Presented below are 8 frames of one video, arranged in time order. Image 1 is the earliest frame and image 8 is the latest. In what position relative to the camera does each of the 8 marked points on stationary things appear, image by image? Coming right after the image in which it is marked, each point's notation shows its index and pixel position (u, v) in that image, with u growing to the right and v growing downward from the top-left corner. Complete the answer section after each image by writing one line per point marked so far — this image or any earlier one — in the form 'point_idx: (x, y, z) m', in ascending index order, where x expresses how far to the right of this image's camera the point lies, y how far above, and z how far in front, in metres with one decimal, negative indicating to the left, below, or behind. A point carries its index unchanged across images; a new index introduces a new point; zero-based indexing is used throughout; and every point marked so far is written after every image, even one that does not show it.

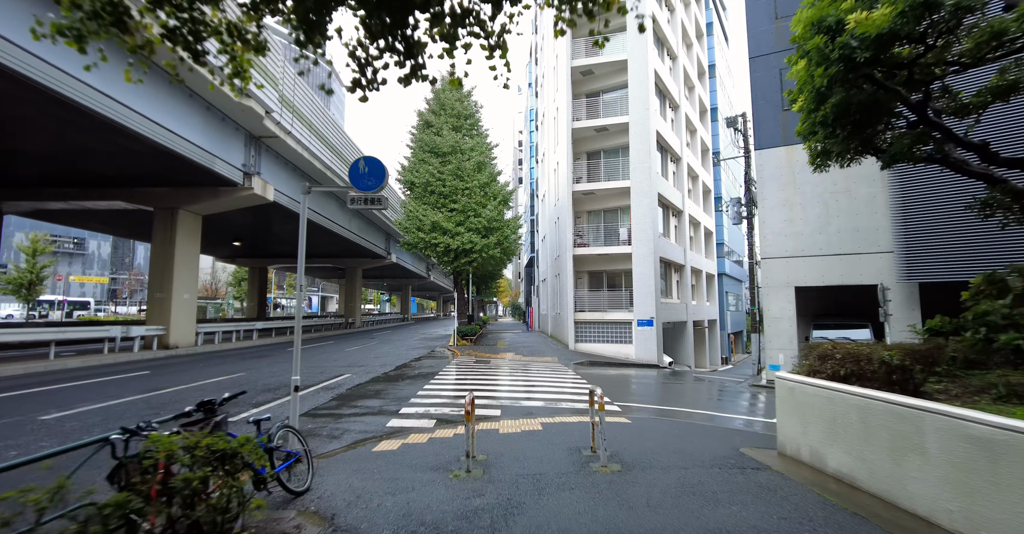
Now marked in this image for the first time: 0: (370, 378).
0: (-3.8, -3.0, +12.0) m
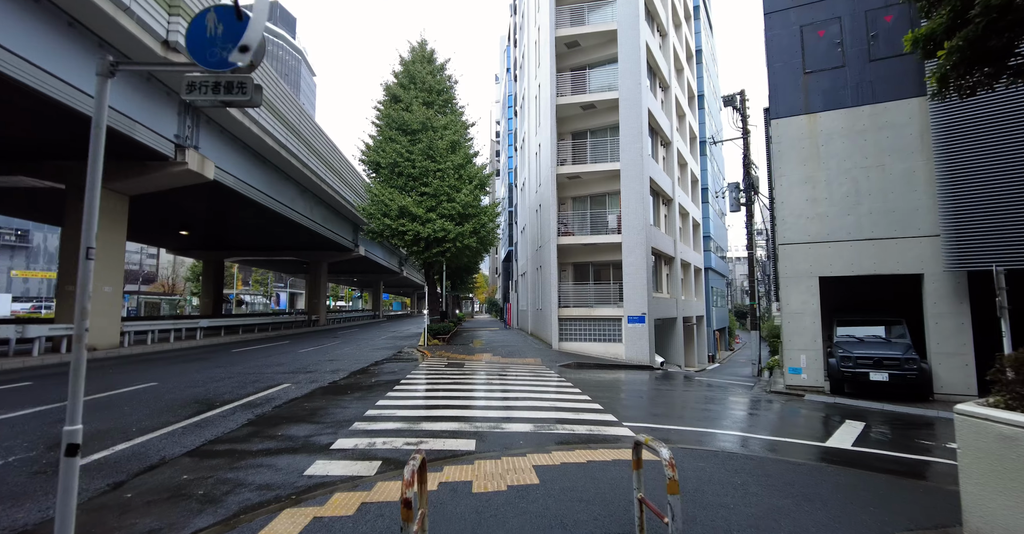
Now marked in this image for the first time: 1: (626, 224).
0: (-4.3, -2.6, +9.6) m
1: (+5.2, +1.9, +19.8) m
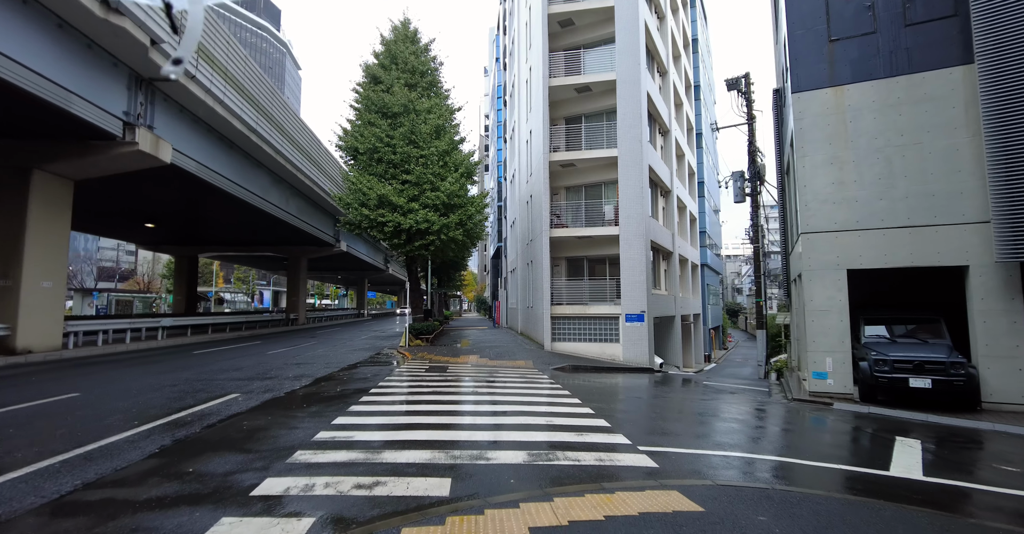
0: (-4.5, -2.4, +8.1) m
1: (+4.7, +2.2, +18.5) m
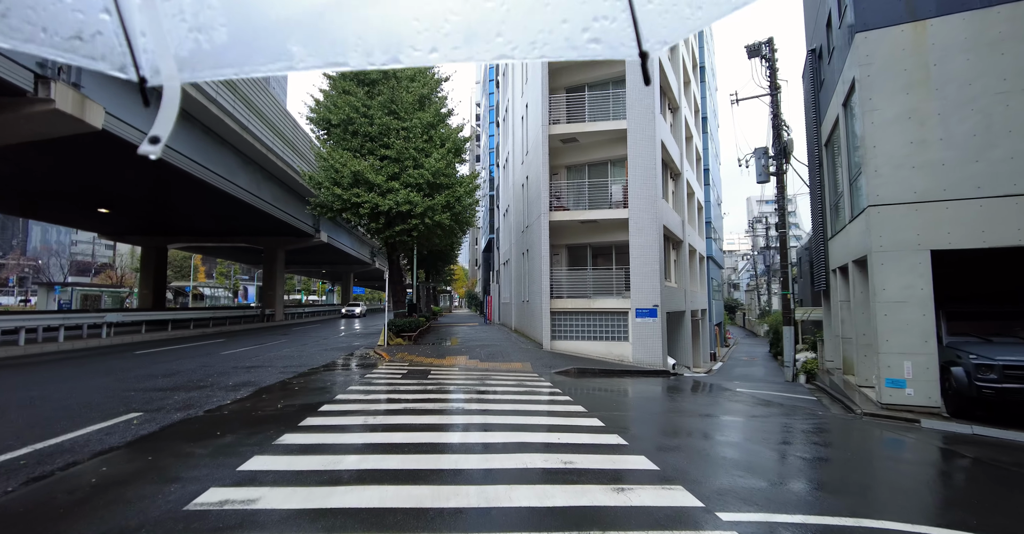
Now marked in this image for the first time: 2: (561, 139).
0: (-4.6, -2.1, +5.9) m
1: (+4.5, +2.6, +16.4) m
2: (+2.1, +5.2, +17.9) m
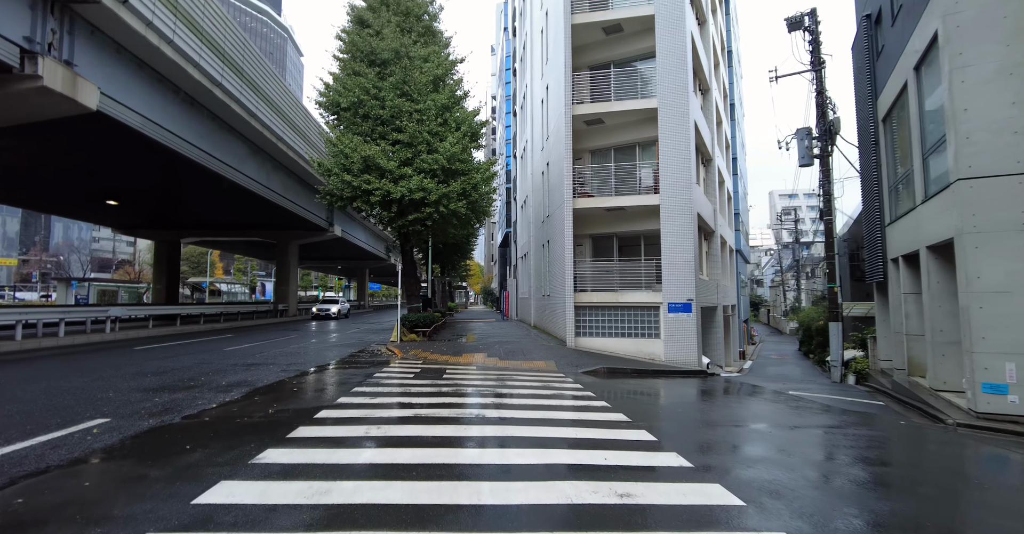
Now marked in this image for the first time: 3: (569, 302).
0: (-4.2, -1.8, +5.0) m
1: (+5.2, +2.9, +15.1) m
2: (+2.8, +5.5, +16.7) m
3: (+2.0, -1.3, +15.8) m
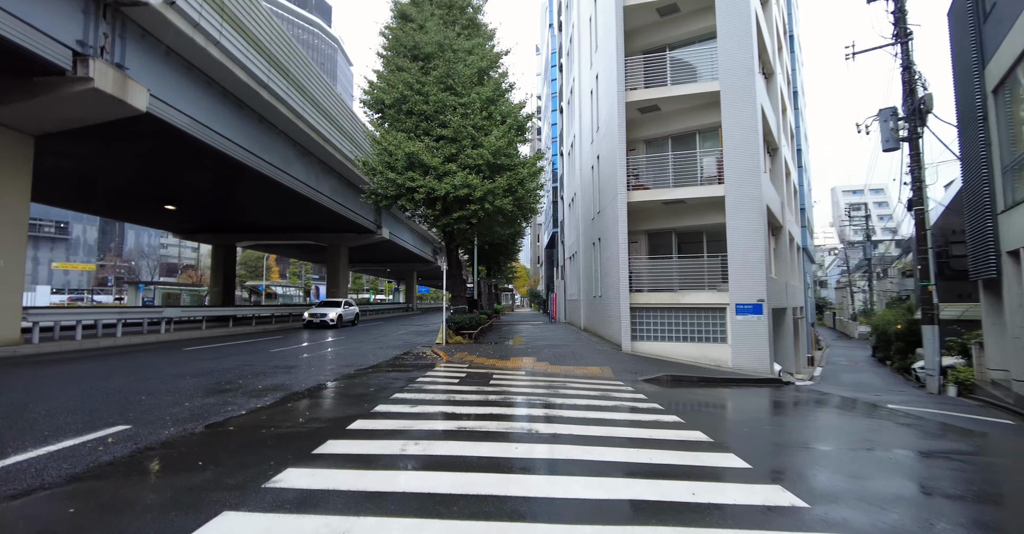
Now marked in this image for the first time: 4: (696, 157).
0: (-3.6, -1.8, +4.5) m
1: (+6.8, +3.0, +13.7) m
2: (+4.5, +5.6, +15.5) m
3: (+3.7, -1.2, +14.6) m
4: (+6.3, +3.8, +15.2) m
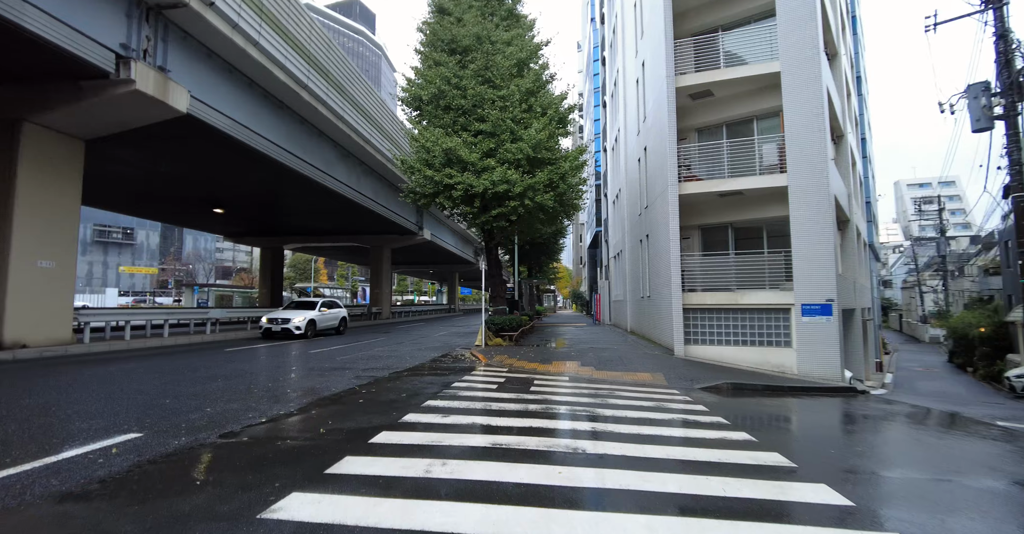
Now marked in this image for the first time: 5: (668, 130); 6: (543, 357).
0: (-3.2, -1.7, +4.1) m
1: (+7.9, +3.1, +12.3) m
2: (+5.8, +5.6, +14.4) m
3: (+5.0, -1.1, +13.5) m
4: (+7.7, +3.9, +13.9) m
5: (+4.9, +4.4, +13.9) m
6: (+0.9, -2.7, +13.1) m
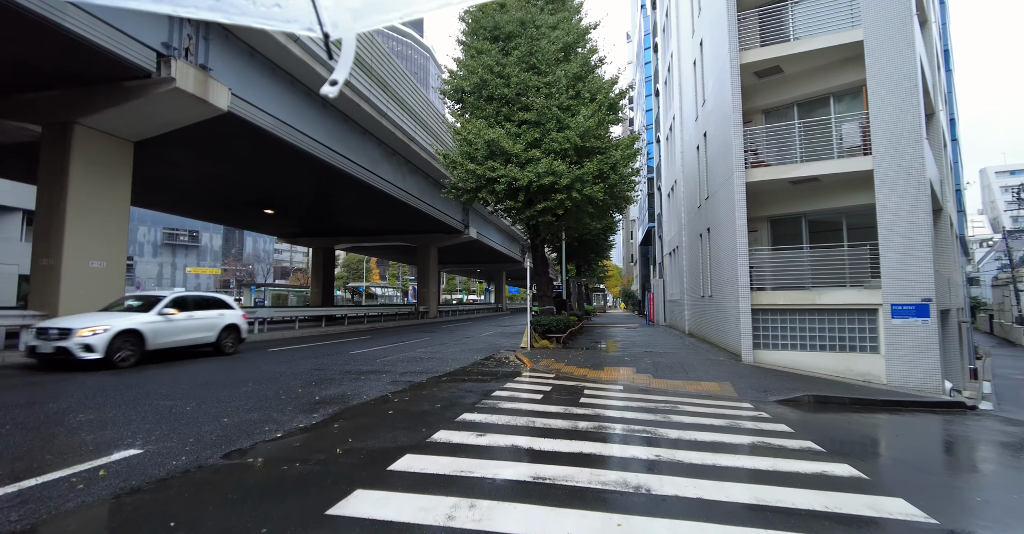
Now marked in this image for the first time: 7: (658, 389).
0: (-2.9, -1.7, +3.6) m
1: (+9.1, +3.2, +10.5) m
2: (+7.2, +5.8, +12.8) m
3: (+6.3, -1.0, +12.1) m
4: (+9.0, +4.0, +12.1) m
5: (+6.2, +4.5, +12.5) m
6: (+2.2, -2.6, +12.1) m
7: (+3.1, -2.6, +9.1) m
